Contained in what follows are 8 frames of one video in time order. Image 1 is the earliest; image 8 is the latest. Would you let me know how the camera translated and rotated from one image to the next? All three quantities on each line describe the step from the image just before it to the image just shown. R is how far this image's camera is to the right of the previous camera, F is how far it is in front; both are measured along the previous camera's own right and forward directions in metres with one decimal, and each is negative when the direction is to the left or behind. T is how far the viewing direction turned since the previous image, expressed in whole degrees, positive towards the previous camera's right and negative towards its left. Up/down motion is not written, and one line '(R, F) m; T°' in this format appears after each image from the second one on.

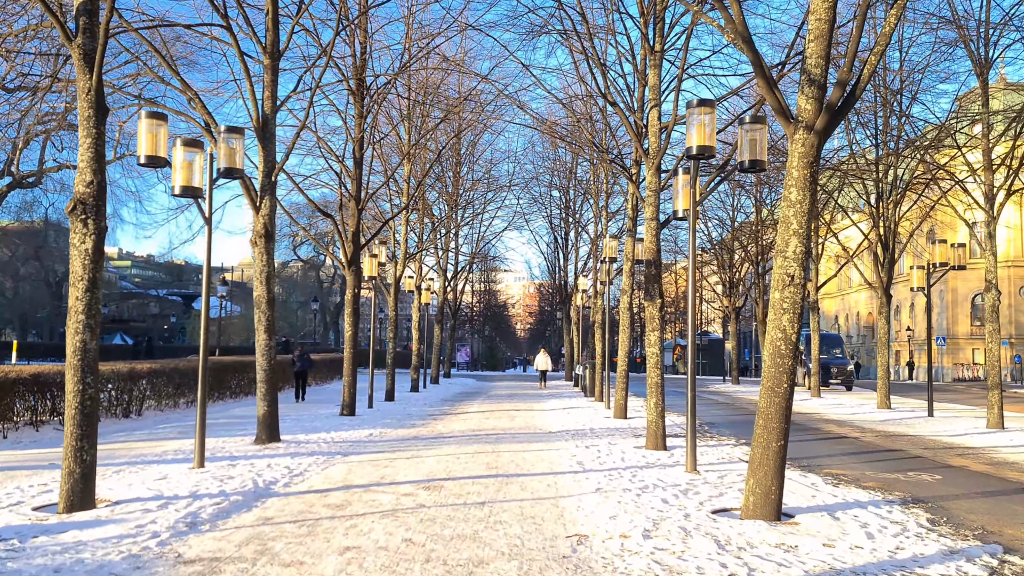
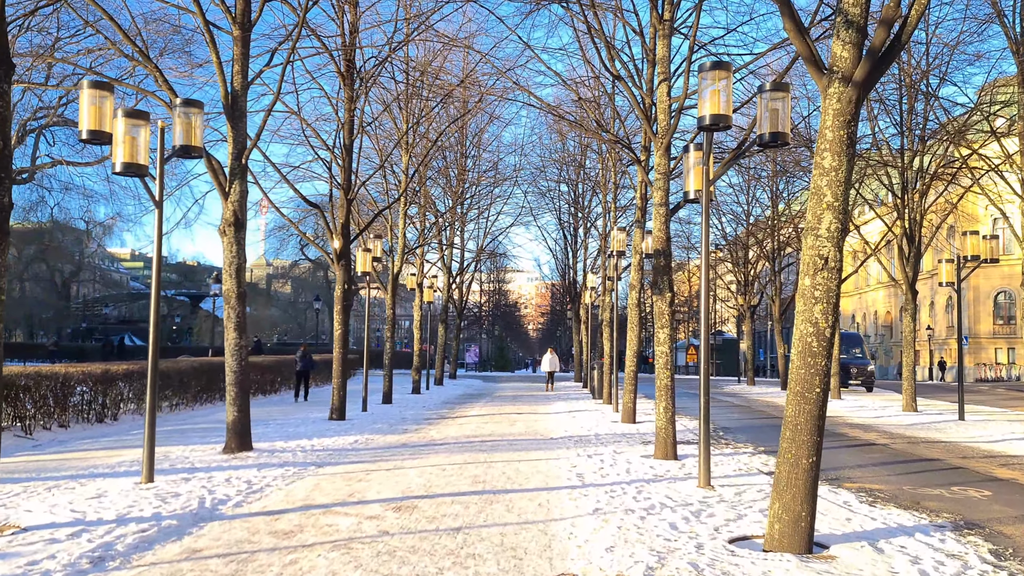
(+0.2, +1.1) m; -1°
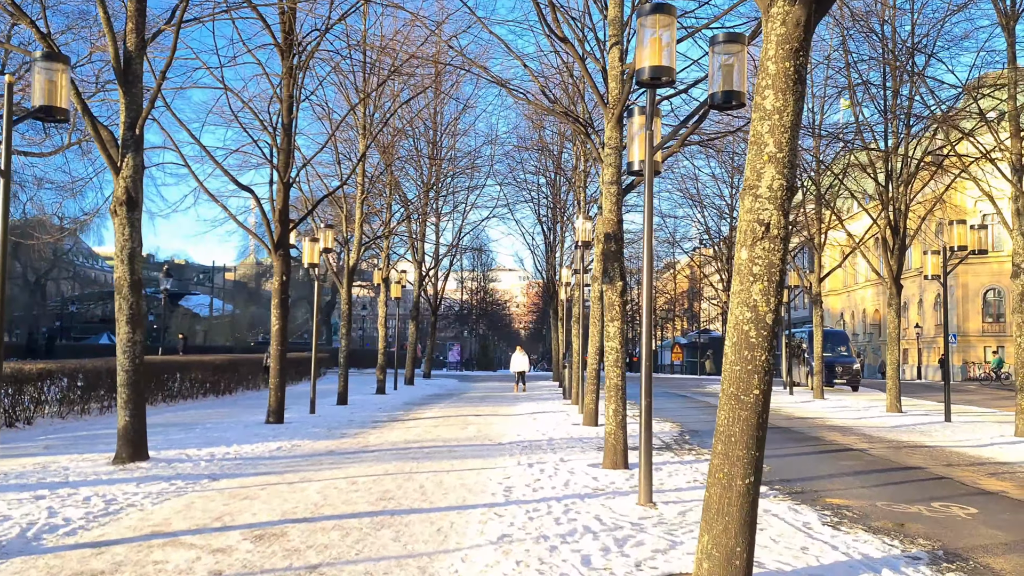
(+0.7, +1.2) m; +1°
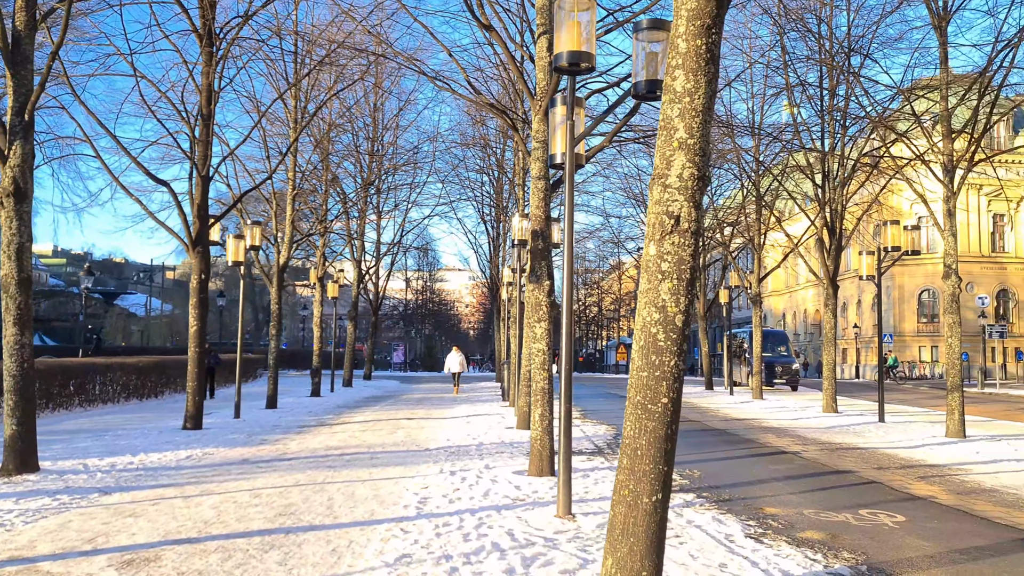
(+0.3, +0.4) m; +3°
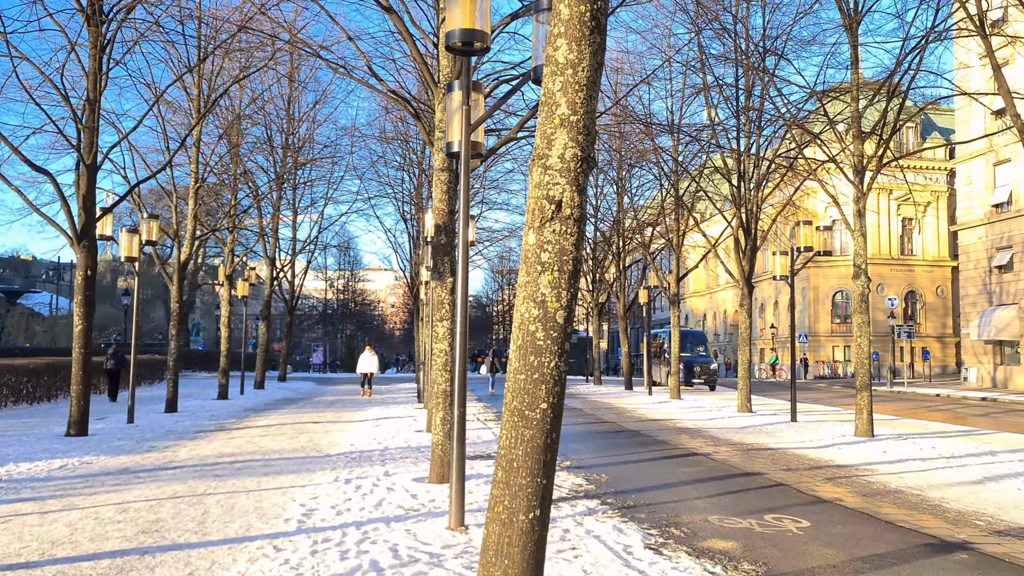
(+0.3, +0.4) m; +5°
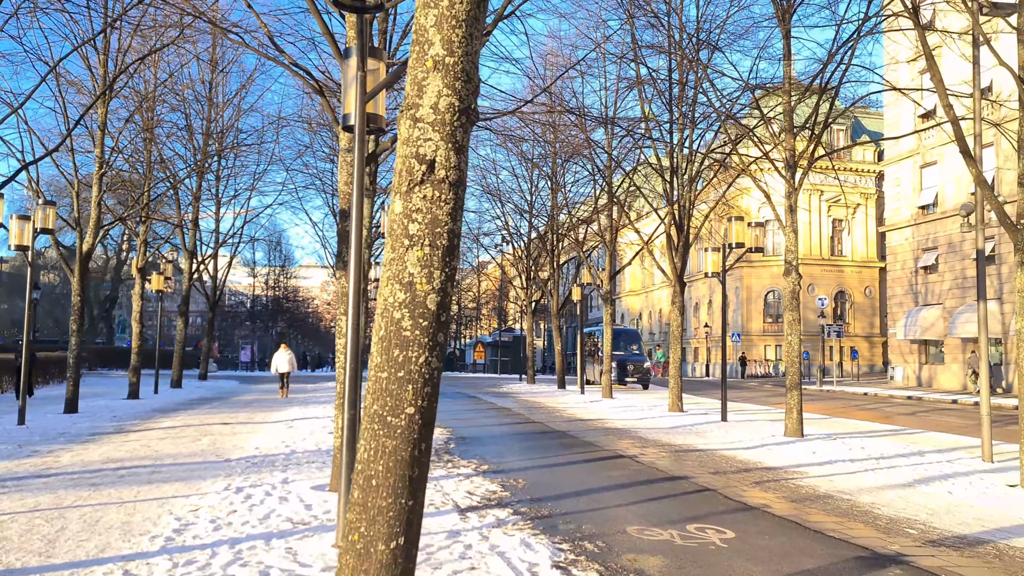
(+0.3, +0.6) m; +4°
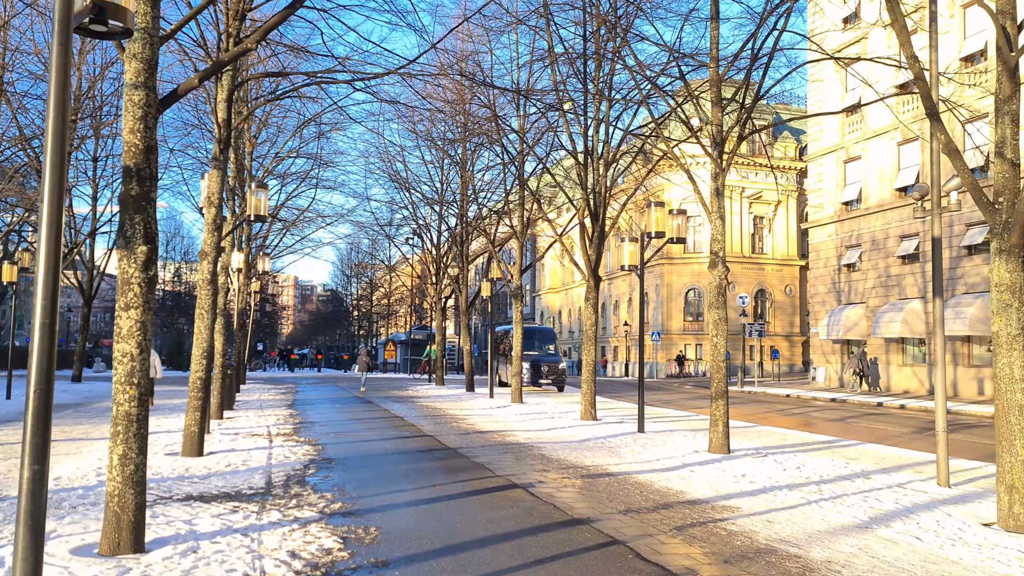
(+0.5, +2.0) m; +5°
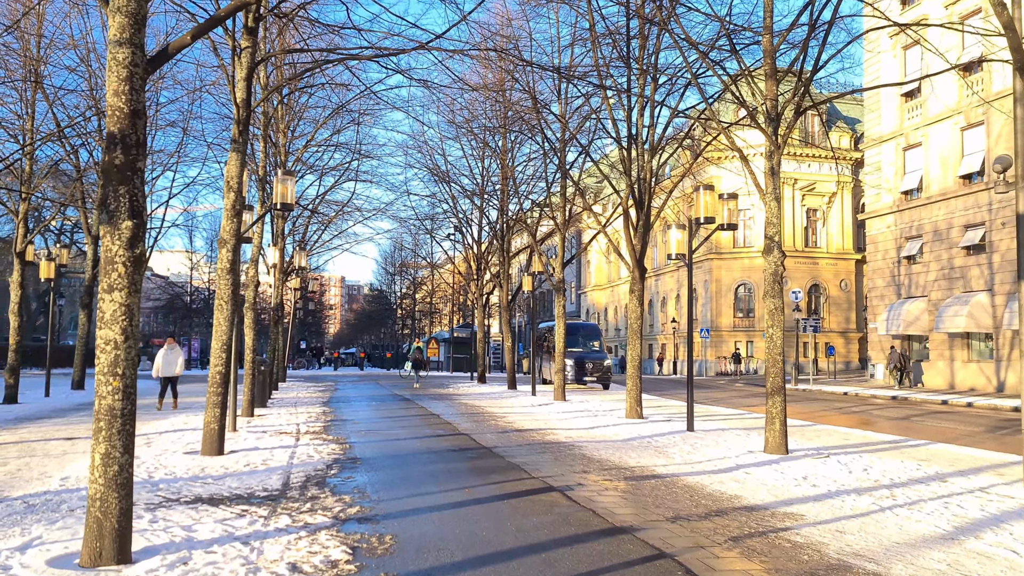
(+0.1, +0.8) m; -3°
